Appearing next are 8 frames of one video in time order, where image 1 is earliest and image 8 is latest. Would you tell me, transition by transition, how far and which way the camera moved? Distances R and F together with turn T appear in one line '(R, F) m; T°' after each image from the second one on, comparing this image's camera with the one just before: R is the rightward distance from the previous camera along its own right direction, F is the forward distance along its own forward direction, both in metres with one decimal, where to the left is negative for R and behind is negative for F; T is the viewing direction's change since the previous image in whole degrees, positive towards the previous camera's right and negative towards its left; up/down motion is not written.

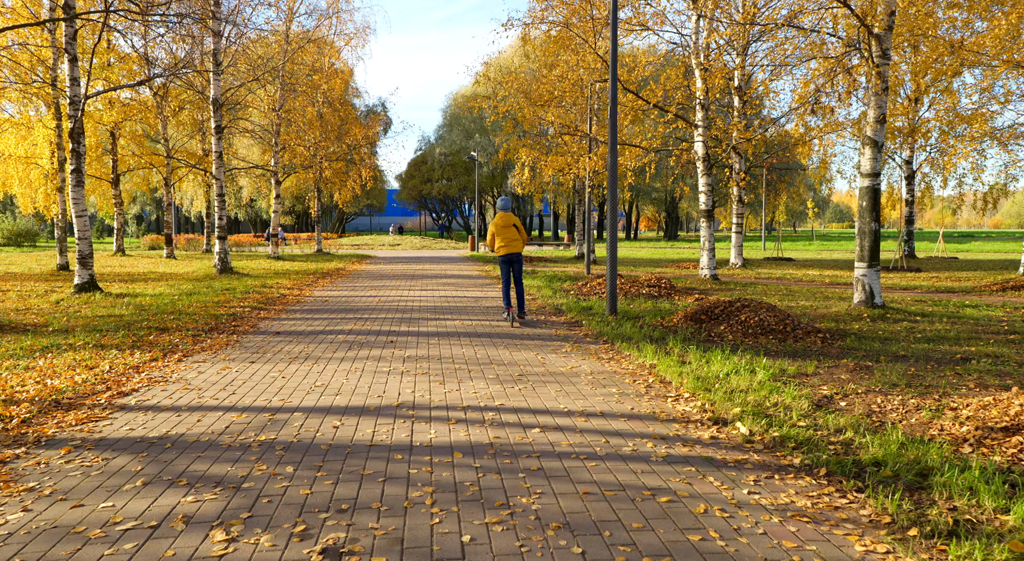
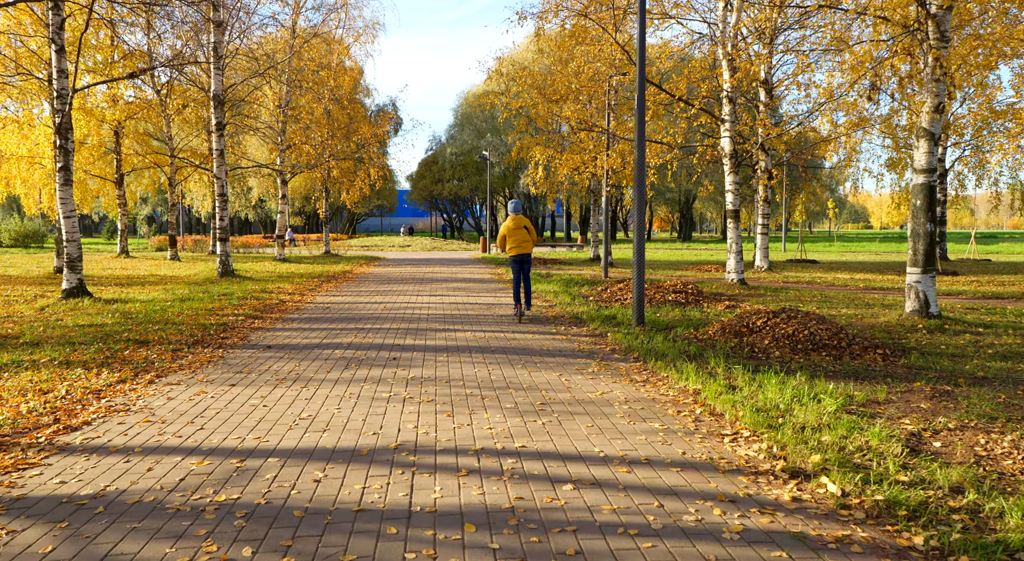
(-0.1, +1.2) m; -1°
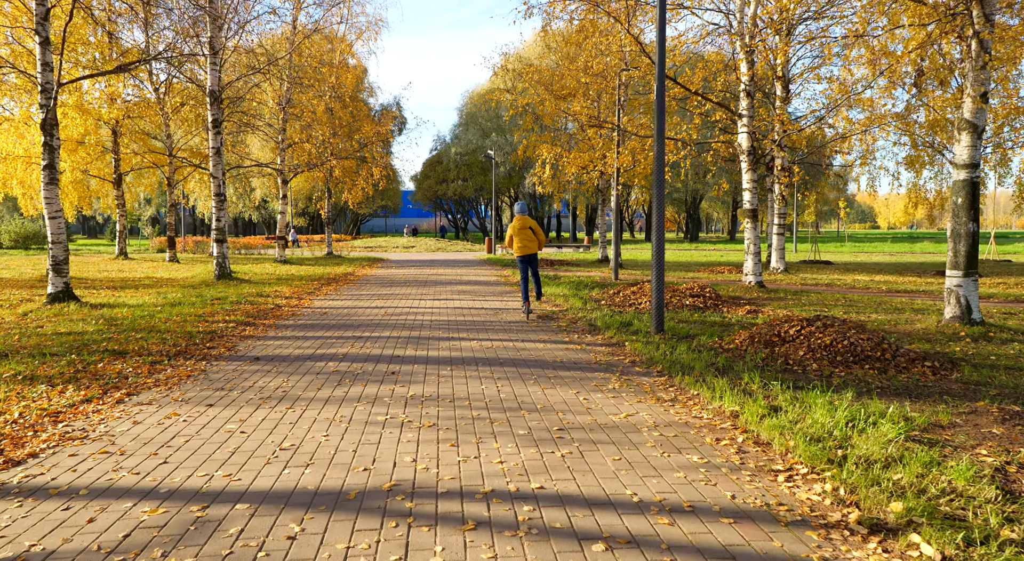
(0.0, +0.9) m; 0°
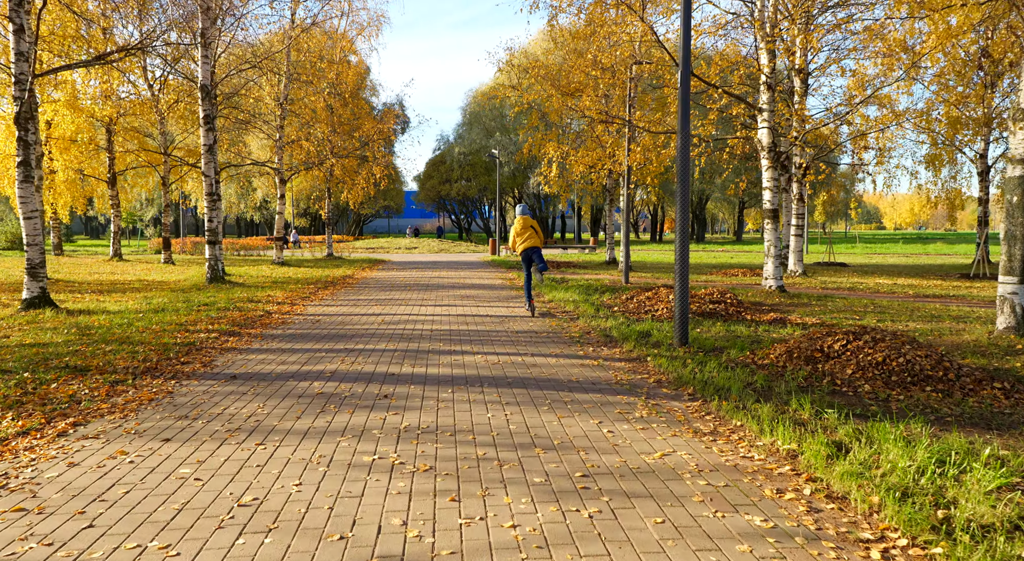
(0.0, +1.1) m; 0°
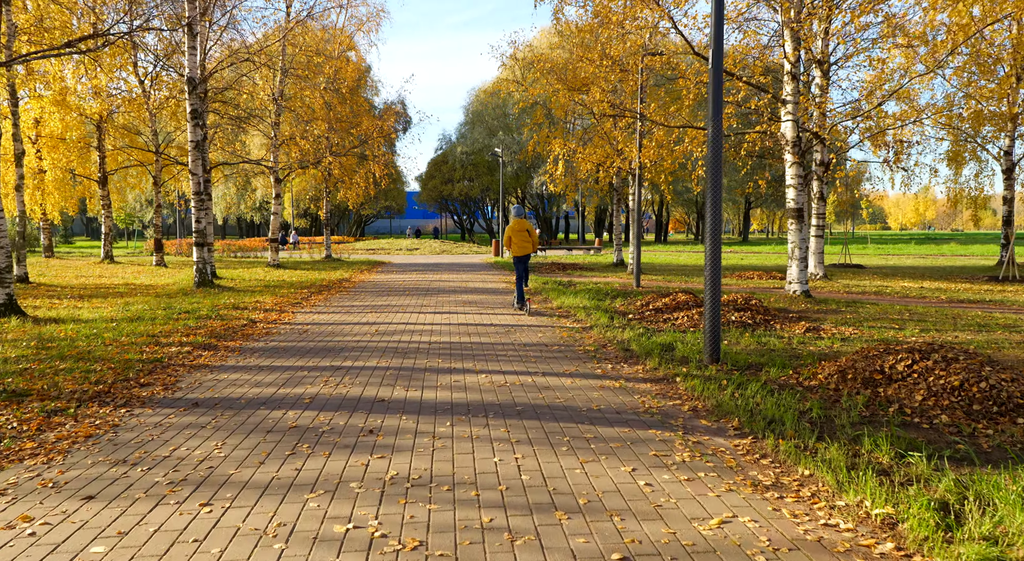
(0.0, +1.2) m; 0°
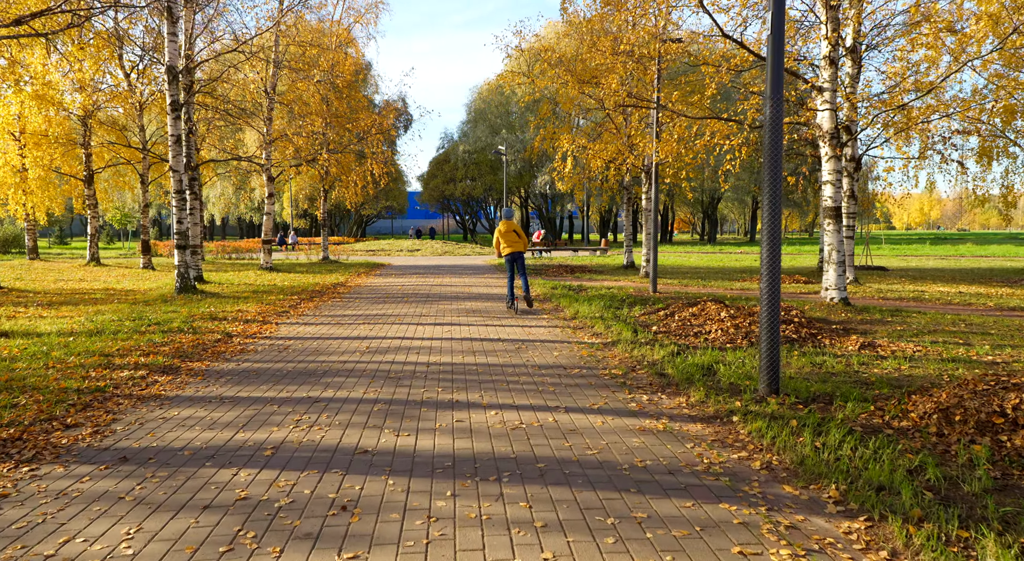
(-0.1, +1.6) m; 0°
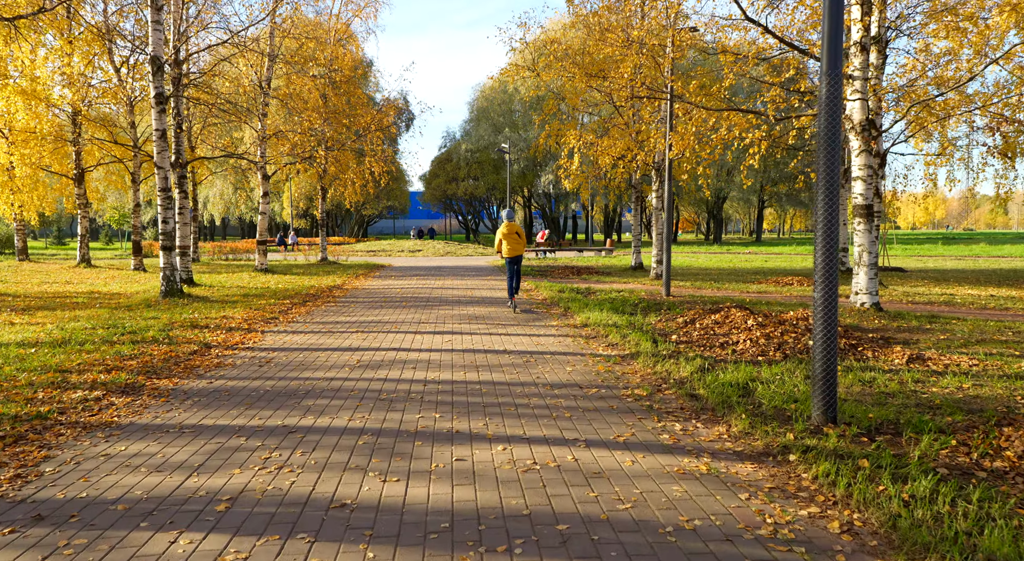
(0.0, +1.1) m; 0°
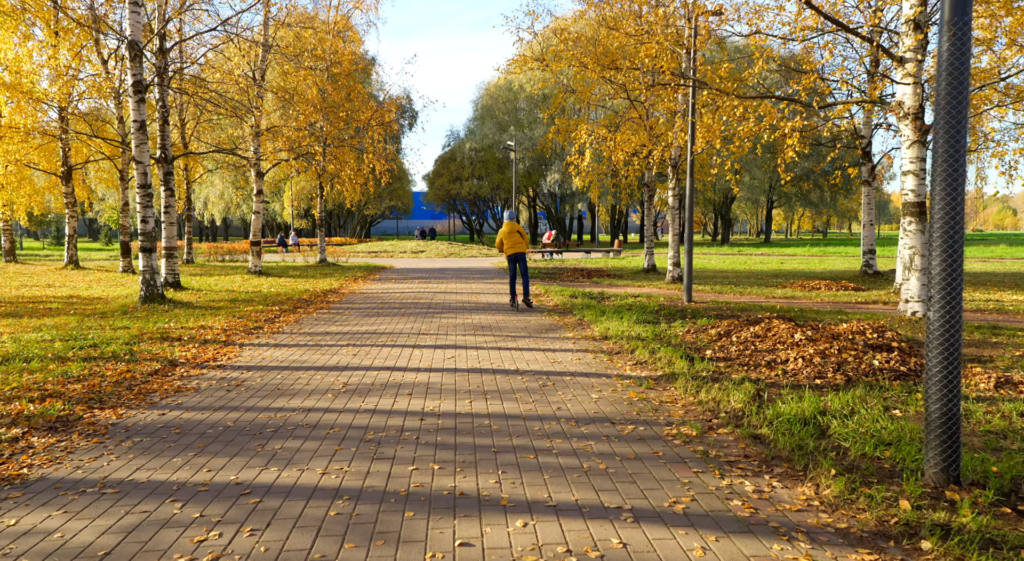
(-0.1, +1.5) m; 0°
